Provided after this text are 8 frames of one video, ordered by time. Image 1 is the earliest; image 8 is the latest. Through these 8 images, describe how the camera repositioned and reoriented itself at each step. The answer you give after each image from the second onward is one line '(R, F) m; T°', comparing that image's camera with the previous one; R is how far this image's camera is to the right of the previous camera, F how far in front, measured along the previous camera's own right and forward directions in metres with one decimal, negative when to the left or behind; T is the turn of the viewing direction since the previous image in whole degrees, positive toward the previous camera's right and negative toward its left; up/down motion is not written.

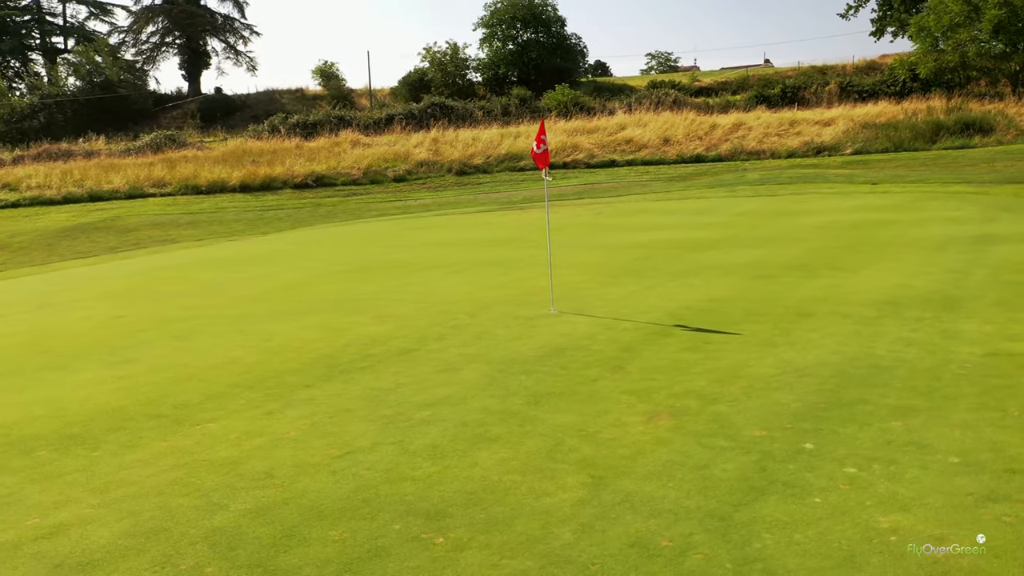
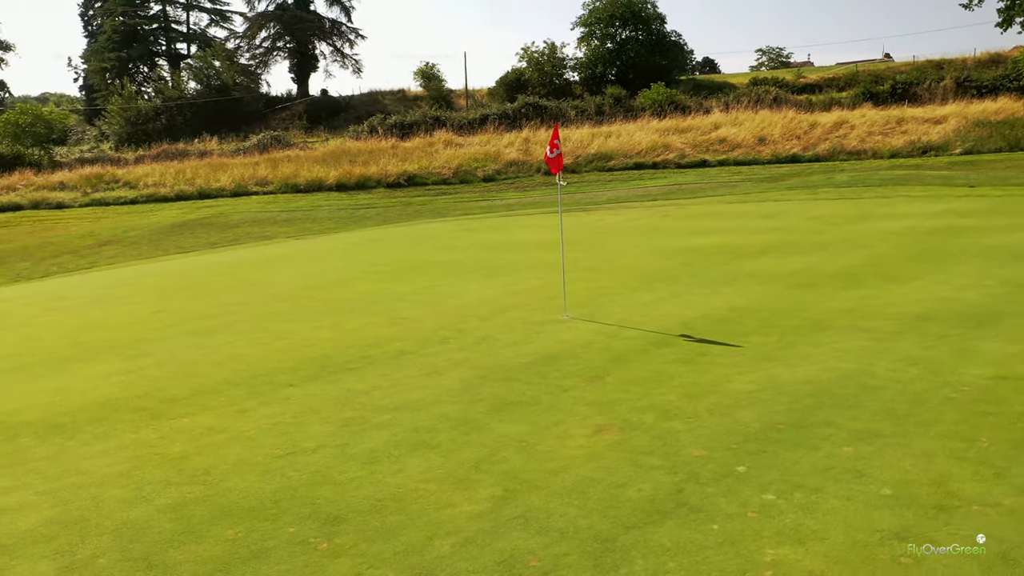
(+0.8, +0.1) m; -7°
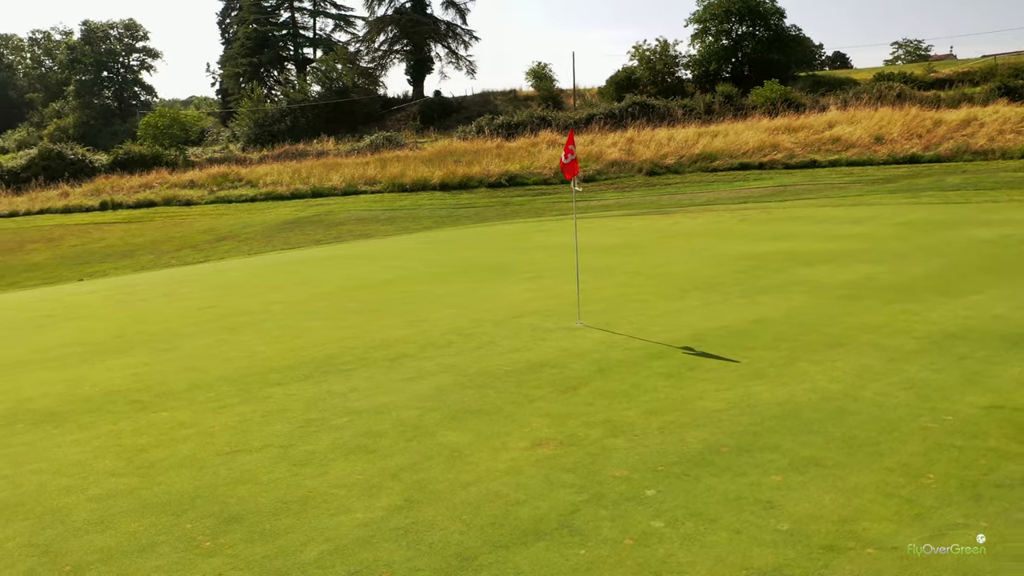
(+0.9, +0.1) m; -8°
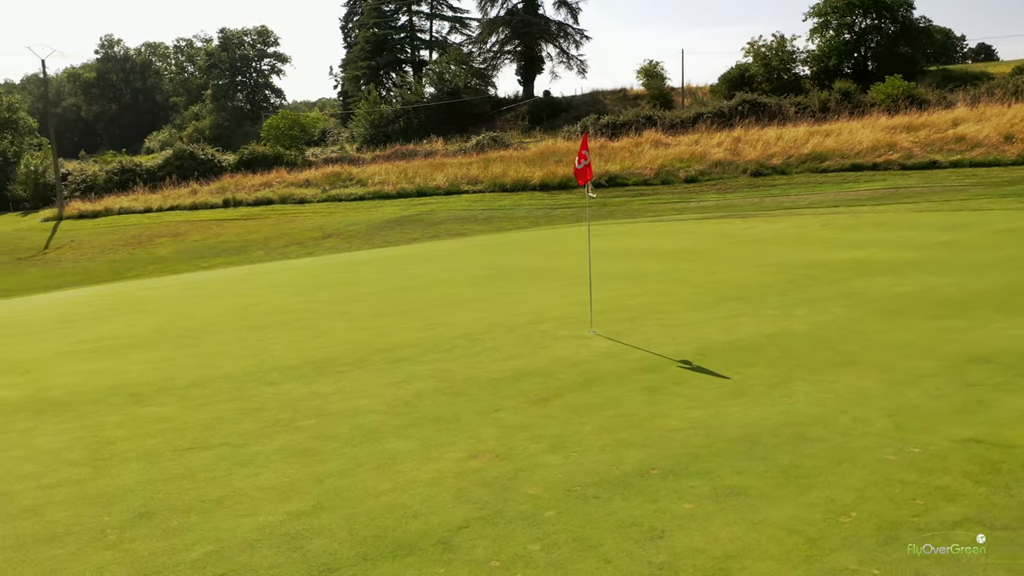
(+0.8, +0.1) m; -8°
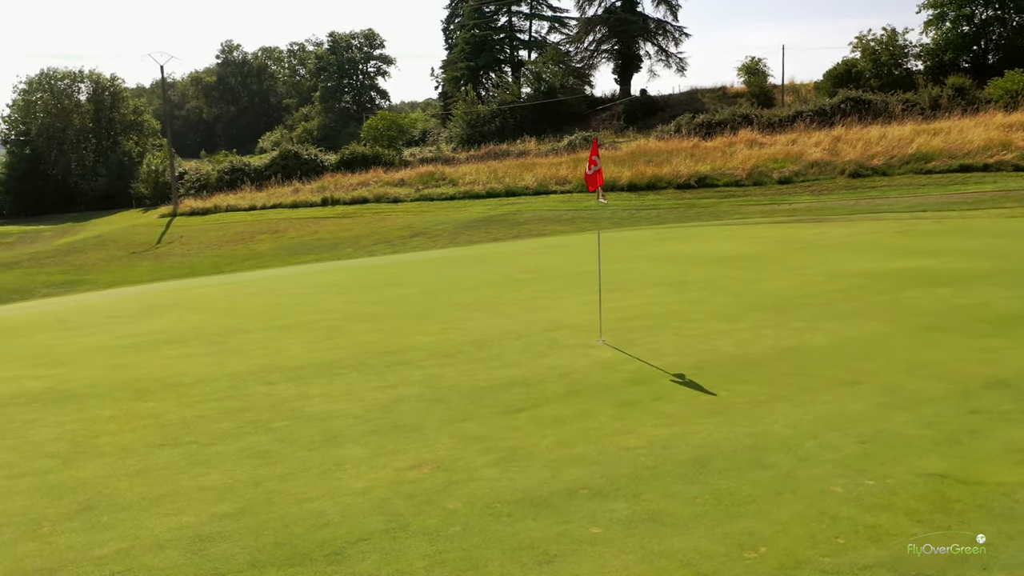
(+0.7, +0.1) m; -7°
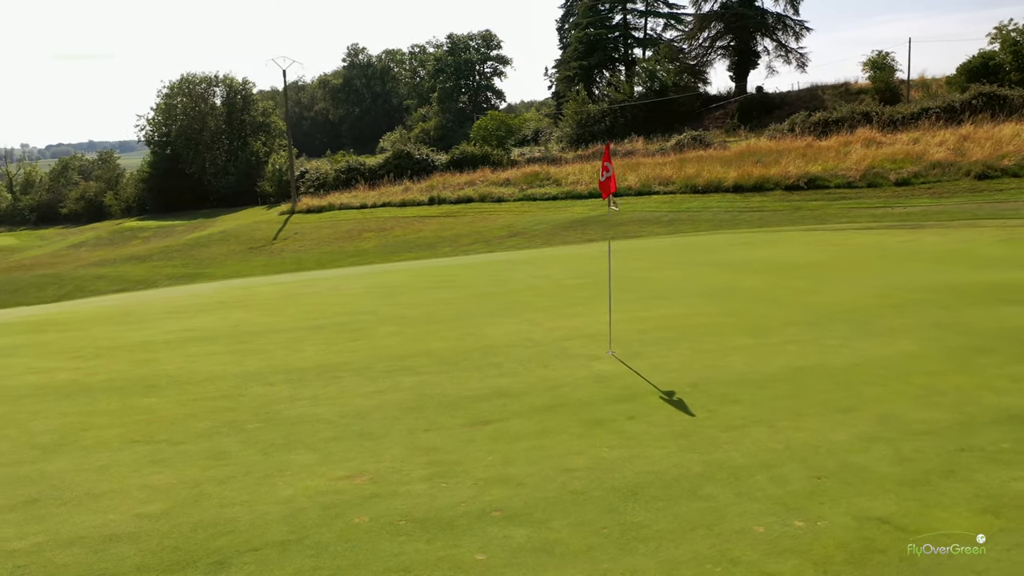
(+0.8, +0.1) m; -8°
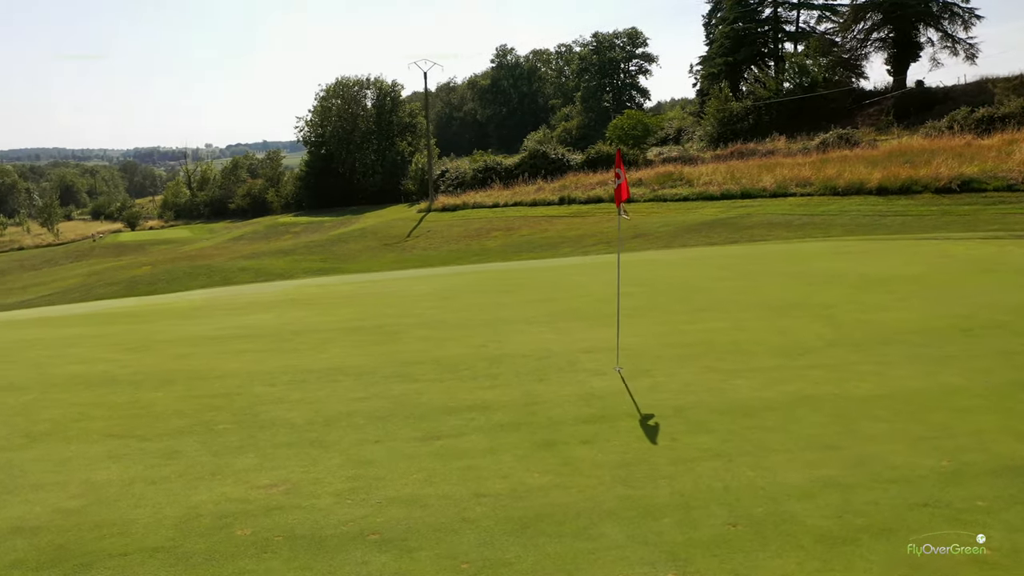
(+1.0, +0.3) m; -10°
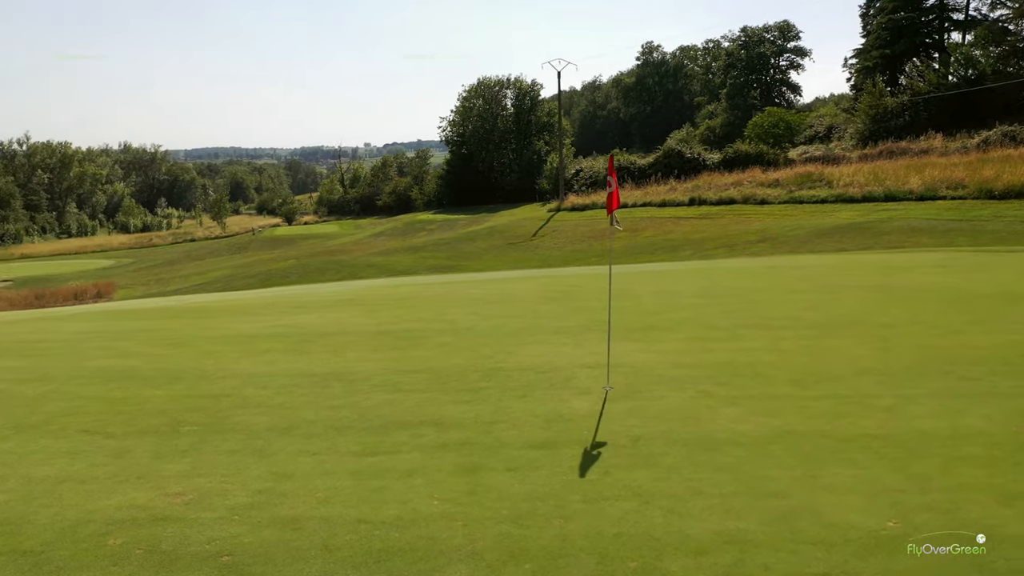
(+1.1, +0.3) m; -10°
